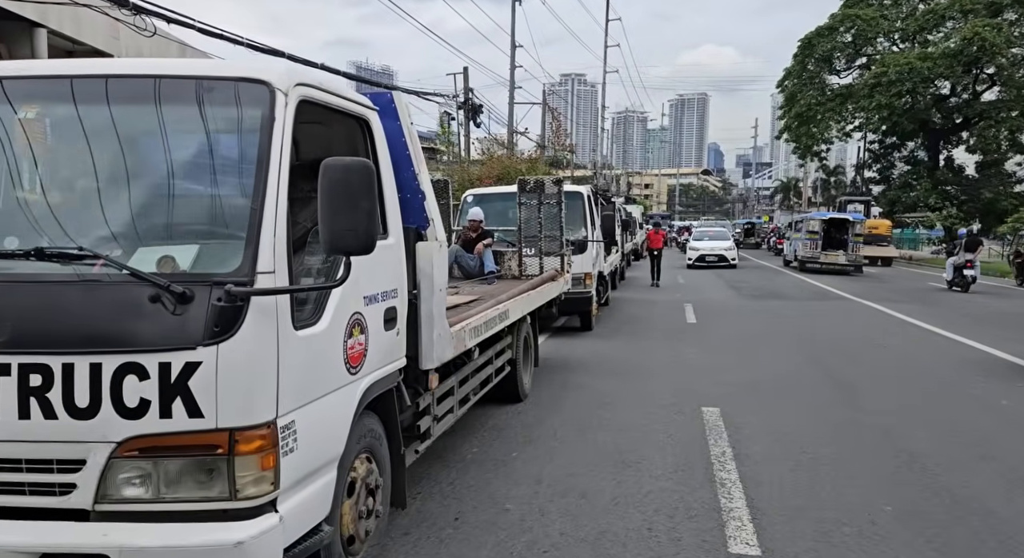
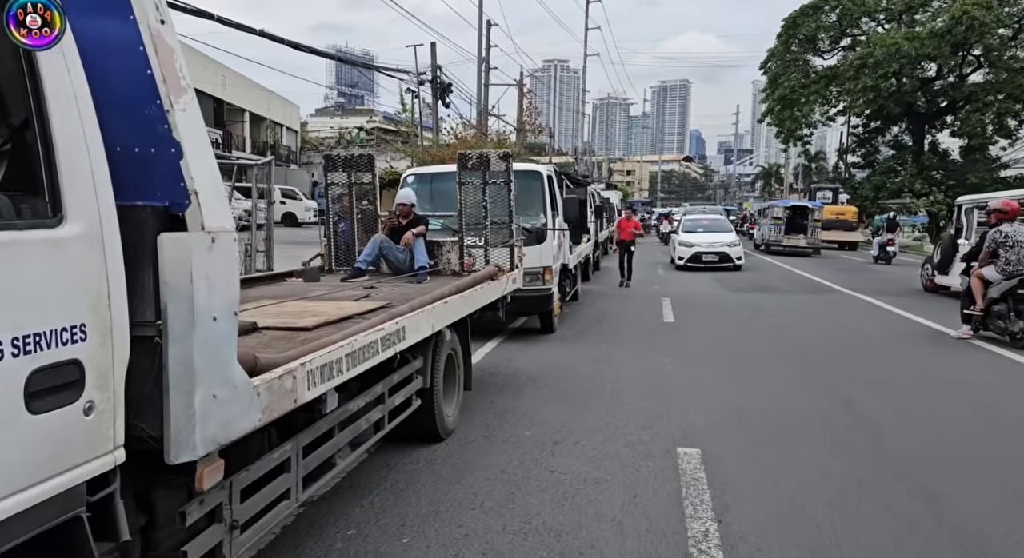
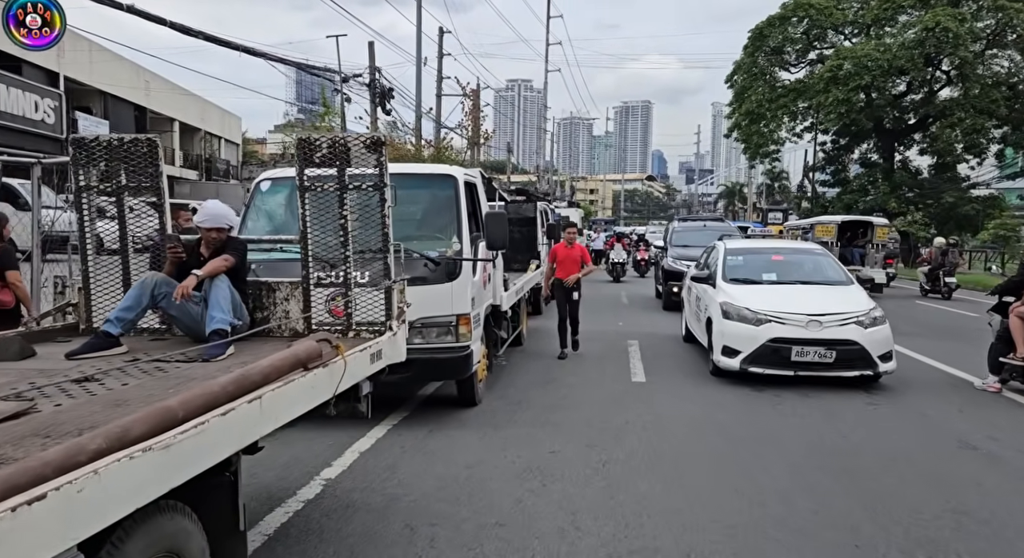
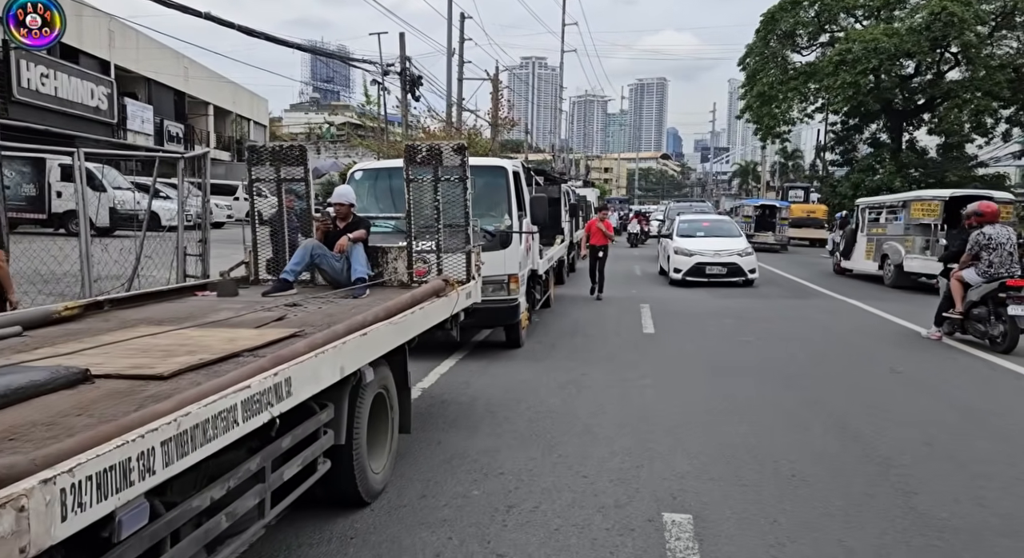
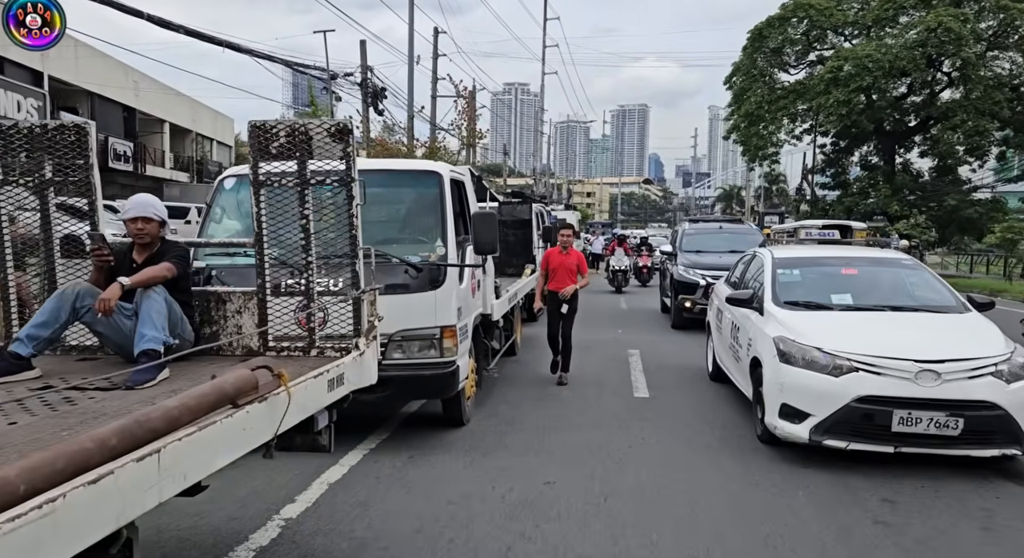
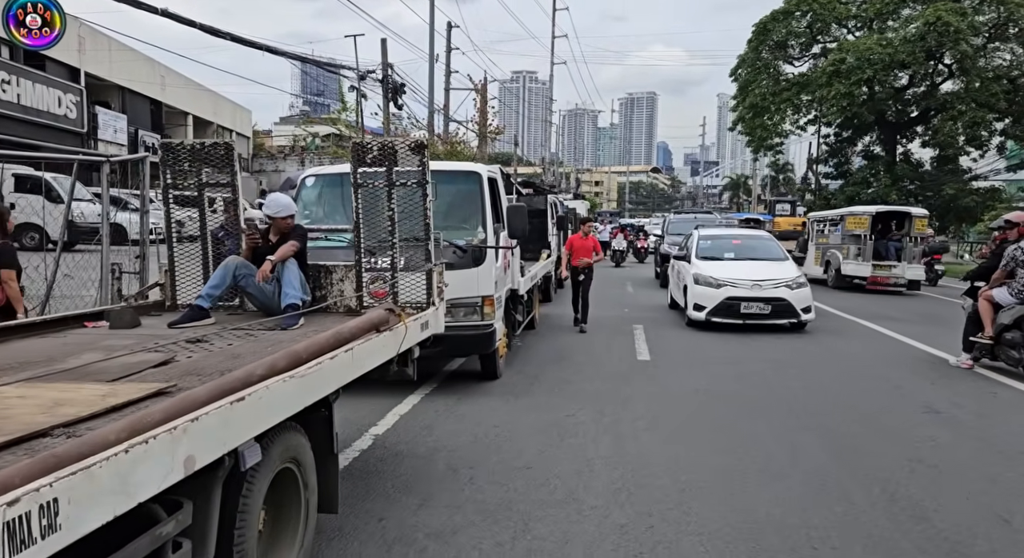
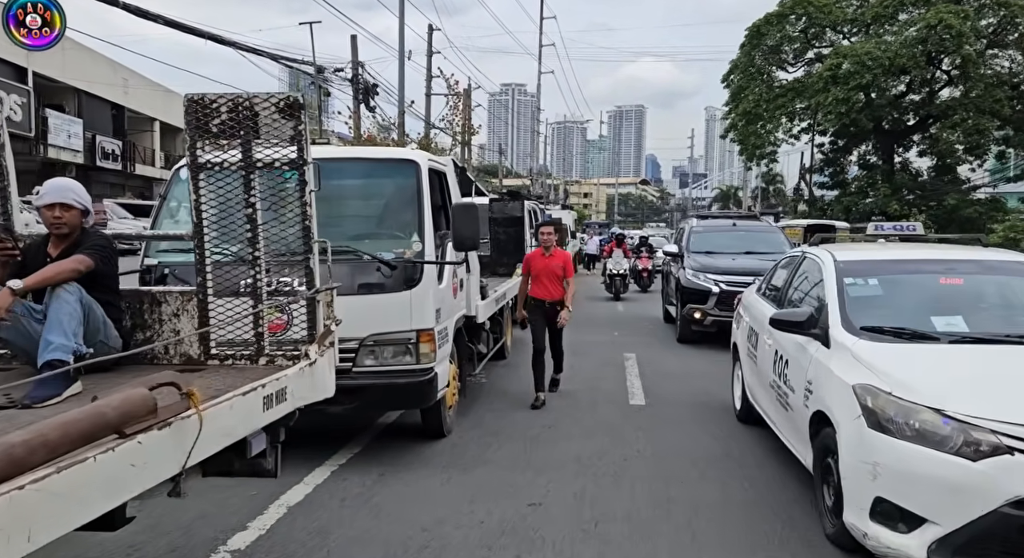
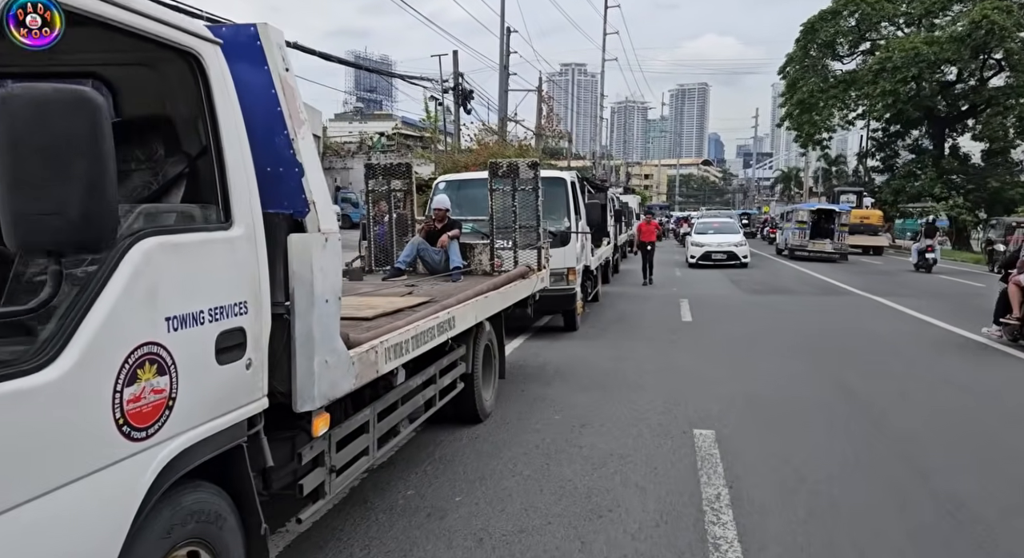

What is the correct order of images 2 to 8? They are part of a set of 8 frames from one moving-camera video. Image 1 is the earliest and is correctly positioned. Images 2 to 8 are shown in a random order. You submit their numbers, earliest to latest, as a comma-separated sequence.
8, 2, 4, 6, 3, 5, 7
